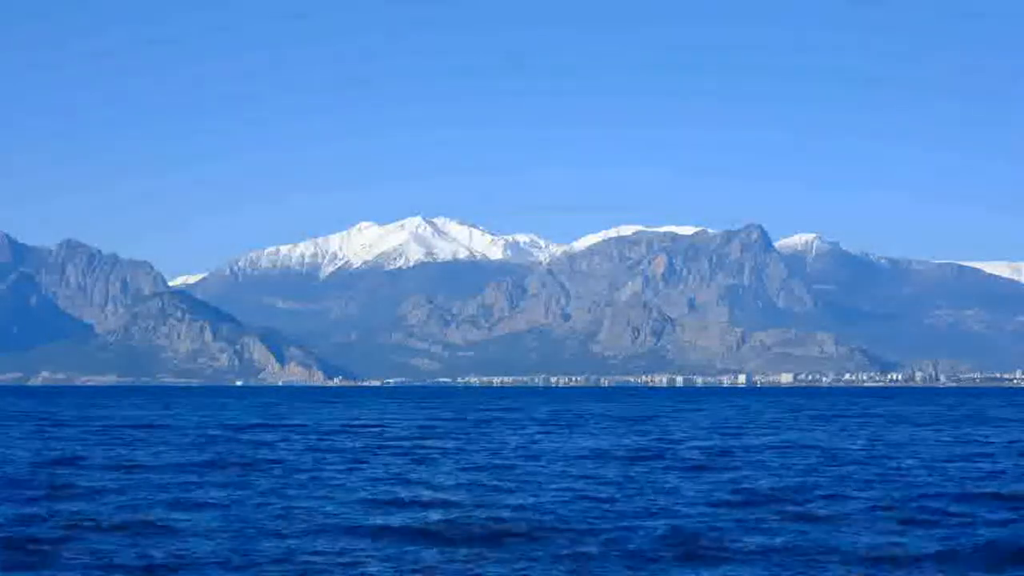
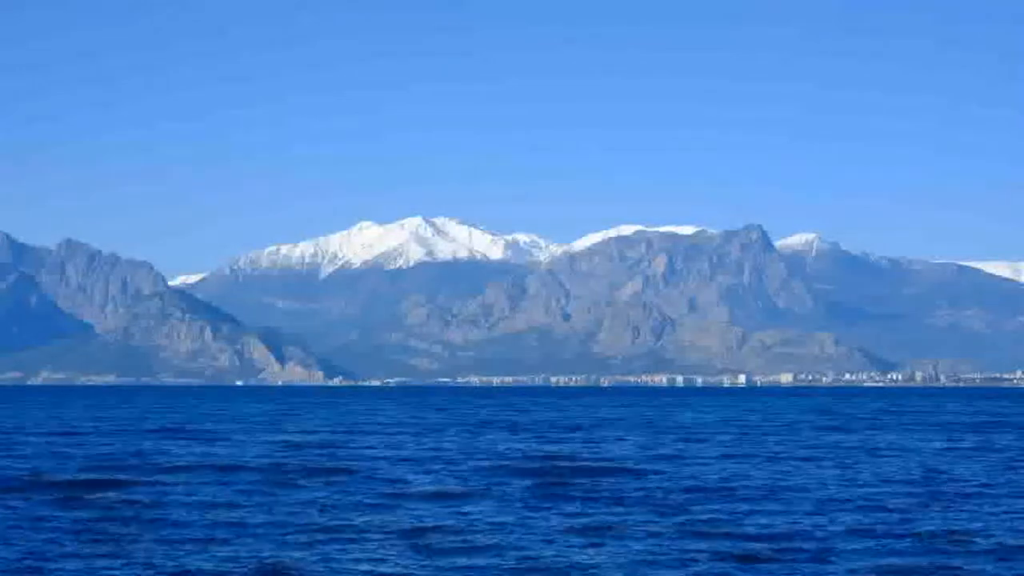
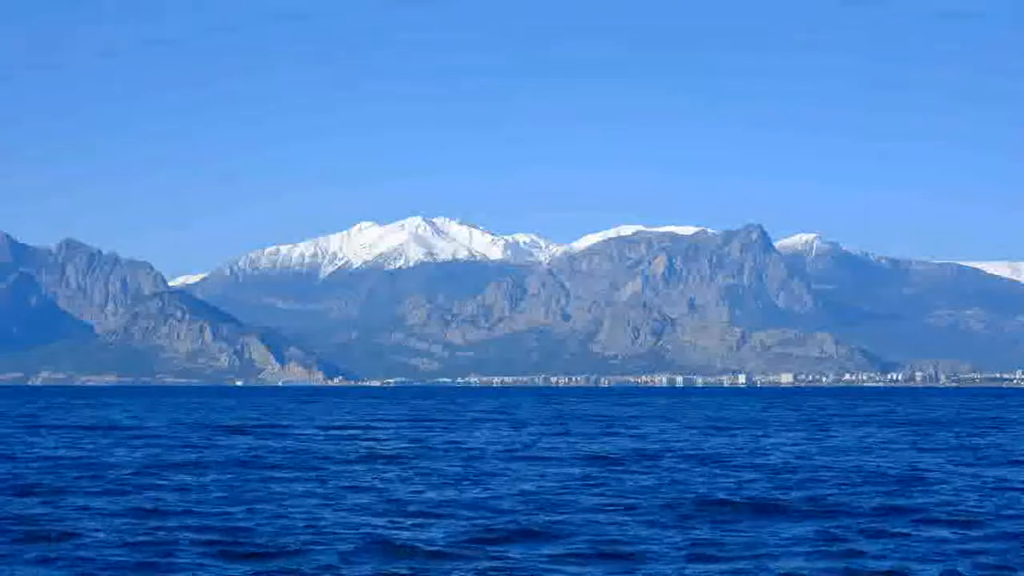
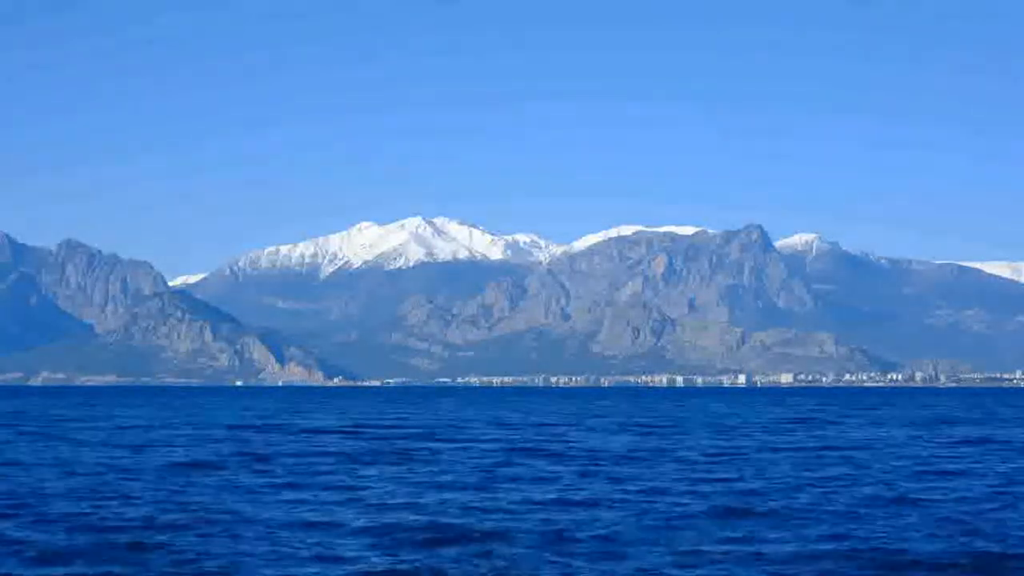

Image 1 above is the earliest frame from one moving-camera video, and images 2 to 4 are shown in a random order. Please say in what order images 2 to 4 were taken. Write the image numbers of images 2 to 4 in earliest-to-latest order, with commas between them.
4, 3, 2
